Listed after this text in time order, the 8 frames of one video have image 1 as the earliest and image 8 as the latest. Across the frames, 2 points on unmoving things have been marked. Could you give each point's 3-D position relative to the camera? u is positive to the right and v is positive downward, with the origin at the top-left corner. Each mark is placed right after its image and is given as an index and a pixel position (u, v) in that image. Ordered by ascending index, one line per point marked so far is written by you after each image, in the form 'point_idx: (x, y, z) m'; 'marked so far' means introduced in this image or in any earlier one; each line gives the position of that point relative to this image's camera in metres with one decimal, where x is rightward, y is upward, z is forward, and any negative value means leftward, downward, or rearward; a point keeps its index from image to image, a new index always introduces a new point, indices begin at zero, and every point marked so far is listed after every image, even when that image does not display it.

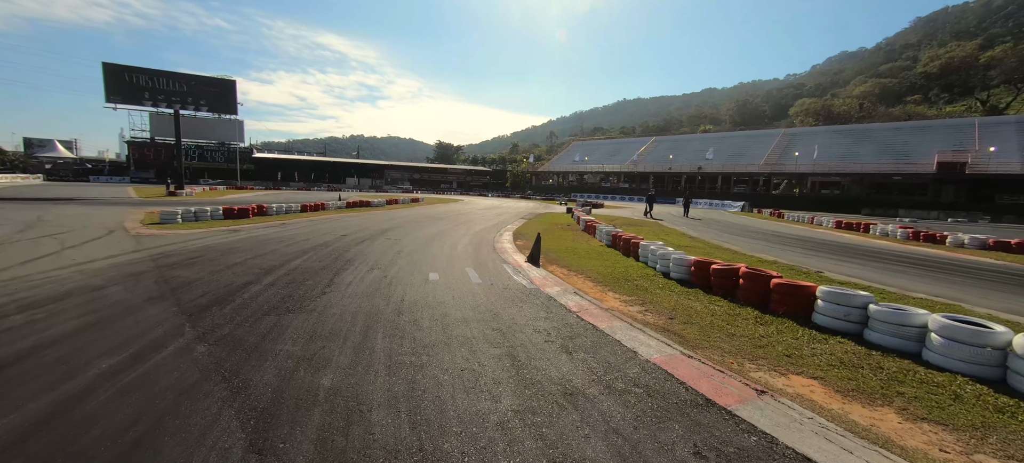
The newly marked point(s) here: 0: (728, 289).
0: (+3.7, -1.0, +6.8) m
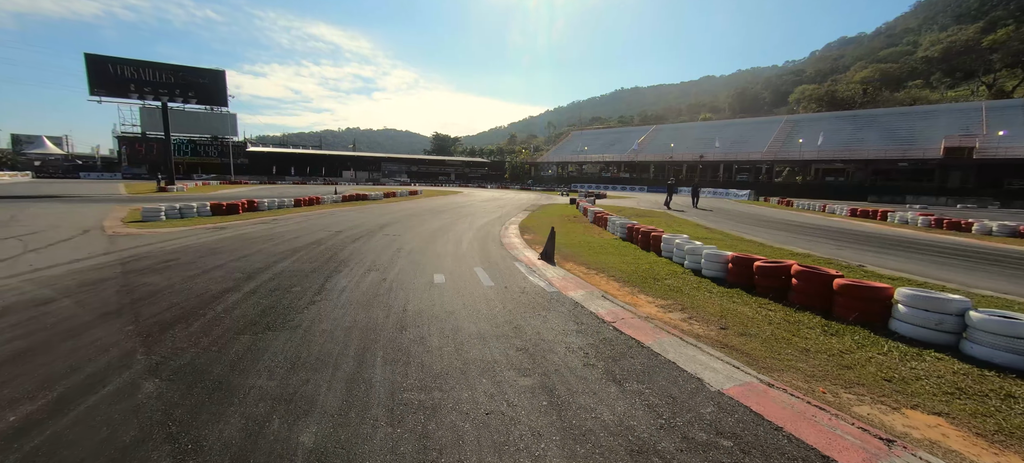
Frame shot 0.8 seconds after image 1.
0: (+3.9, -0.9, +5.9) m
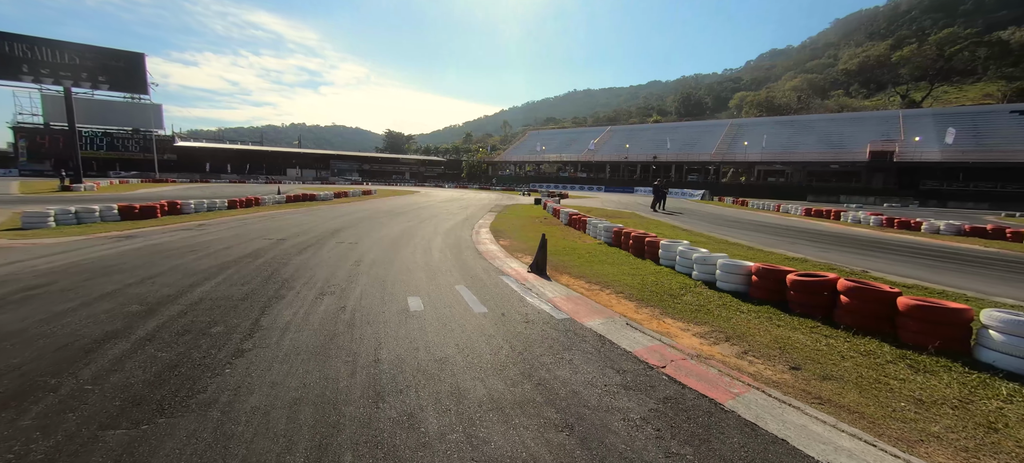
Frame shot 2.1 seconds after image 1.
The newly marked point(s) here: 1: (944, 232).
0: (+3.9, -1.0, +5.1) m
1: (+17.6, 0.0, +16.3) m
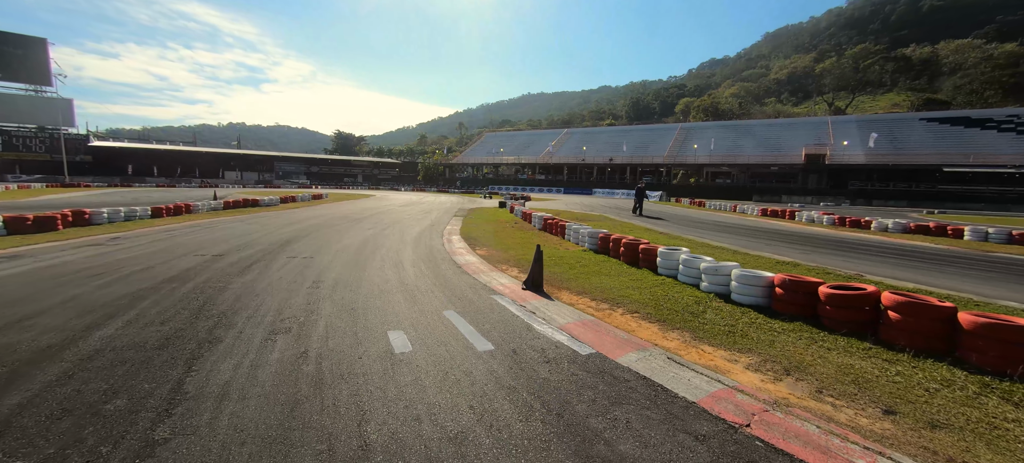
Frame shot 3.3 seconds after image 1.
0: (+4.0, -1.1, +4.6) m
1: (+16.4, +0.1, +17.2) m
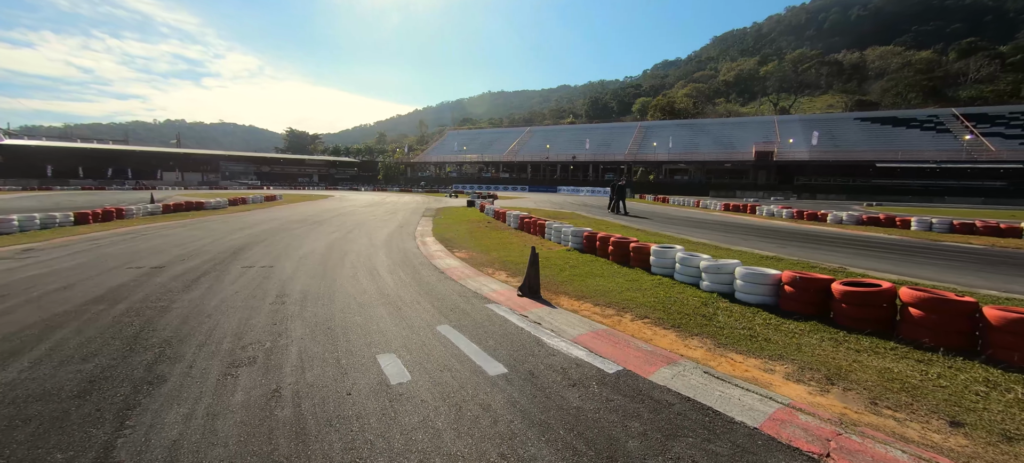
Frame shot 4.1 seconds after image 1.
0: (+4.0, -1.0, +4.4) m
1: (+15.2, +0.4, +18.1) m
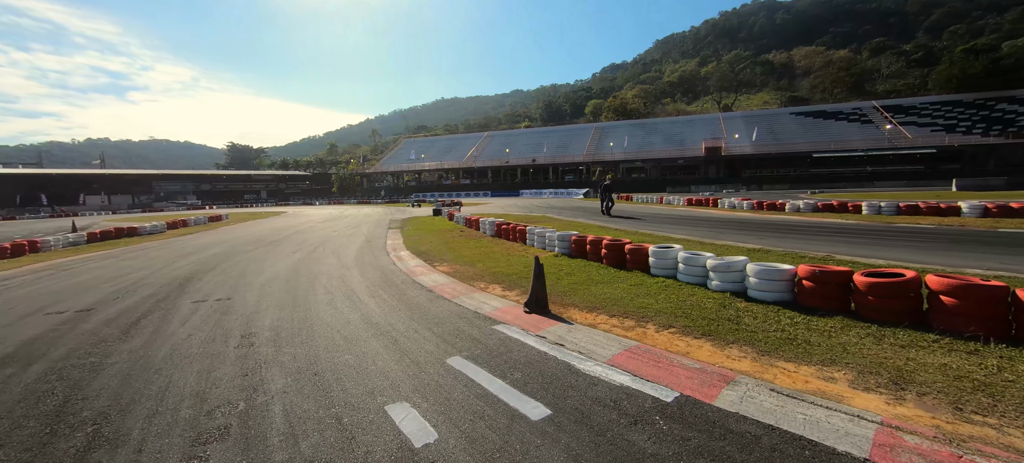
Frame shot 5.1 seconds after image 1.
0: (+4.2, -0.9, +4.3) m
1: (+13.9, +1.0, +19.0) m
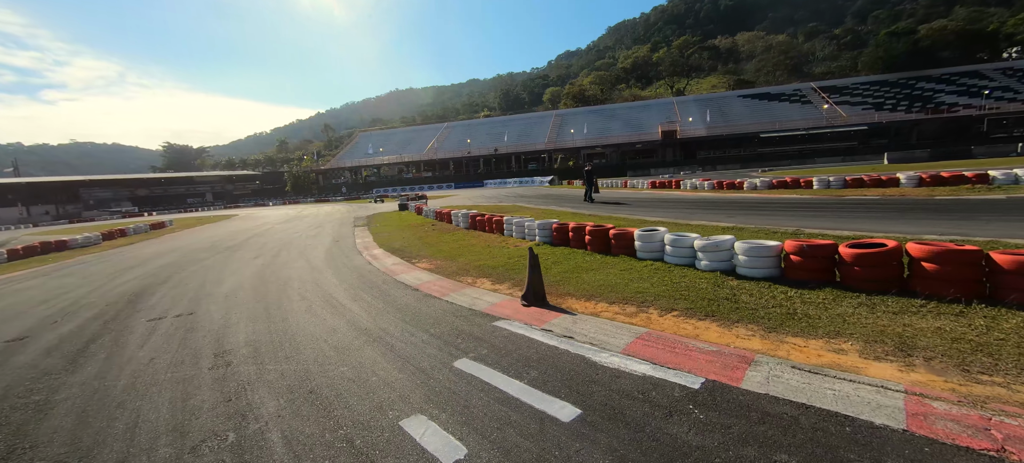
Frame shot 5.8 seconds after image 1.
0: (+4.2, -0.6, +4.4) m
1: (+12.4, +2.2, +19.9) m
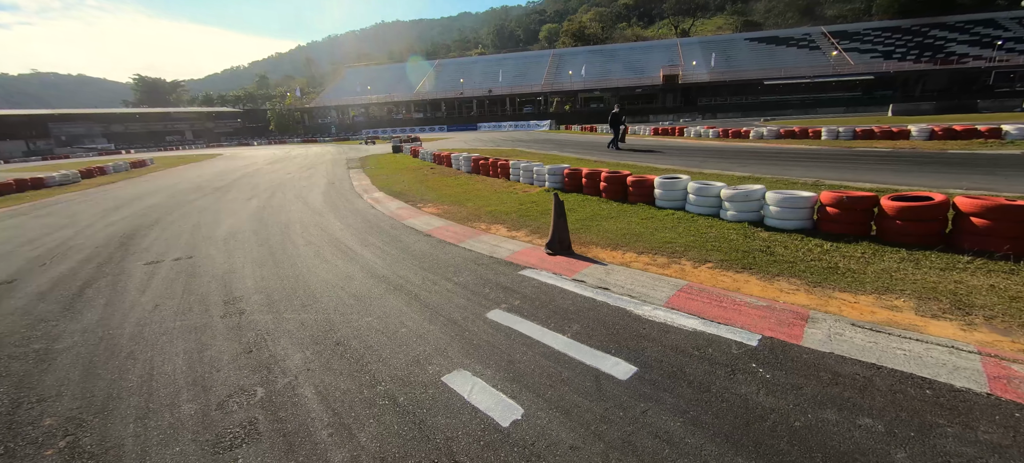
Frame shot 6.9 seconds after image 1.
0: (+4.5, -0.1, +4.3) m
1: (+12.4, +4.6, +19.4) m
